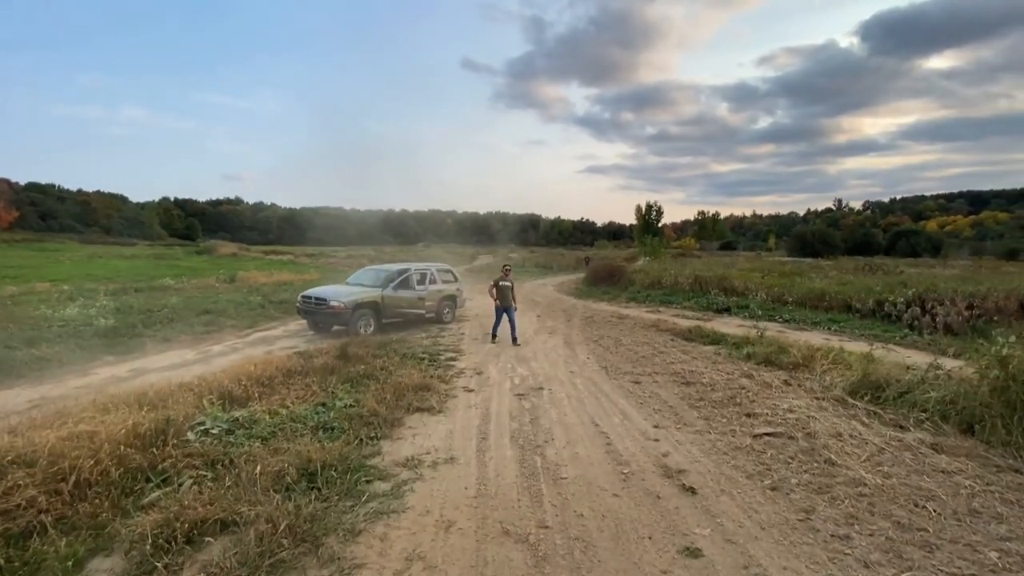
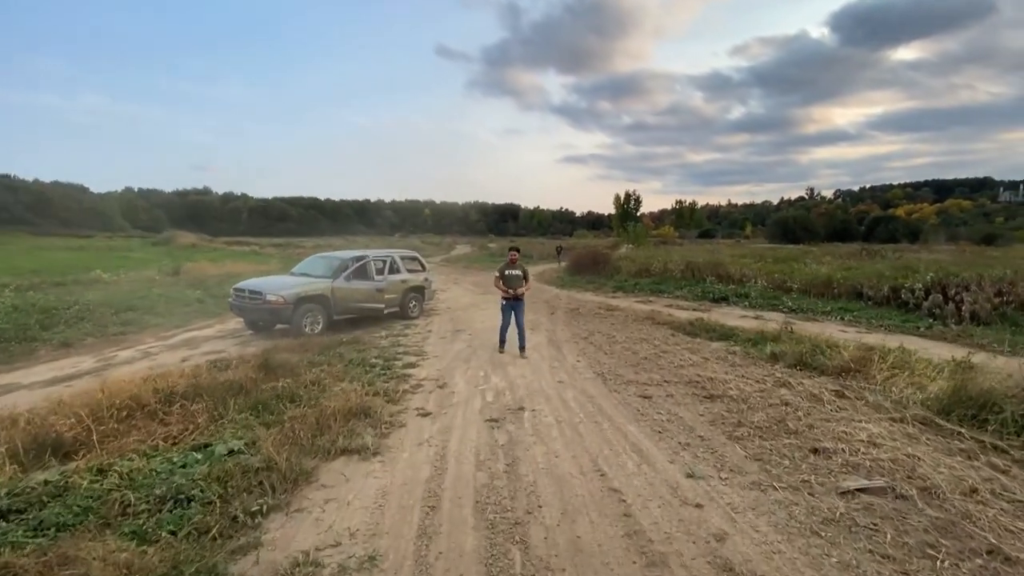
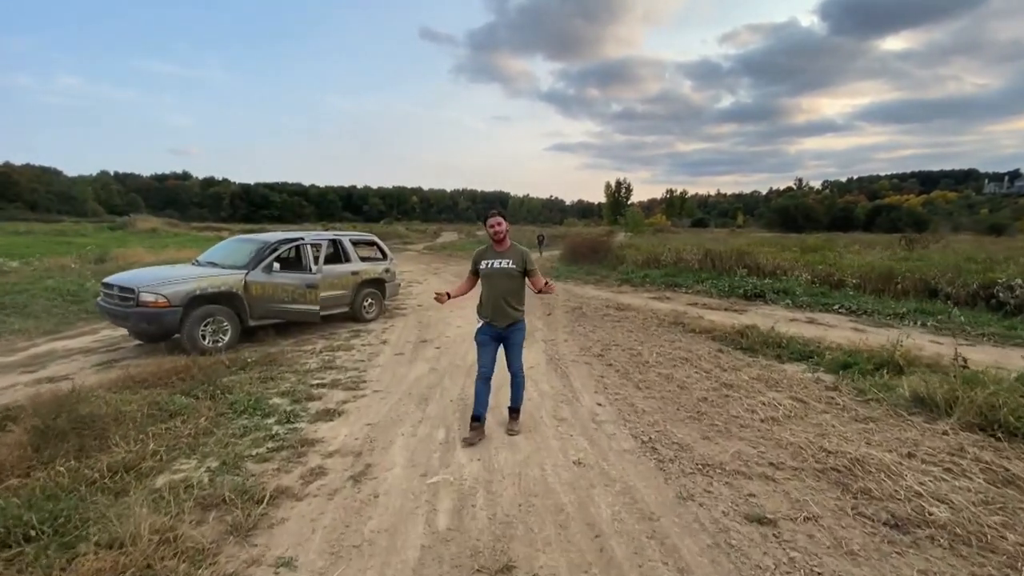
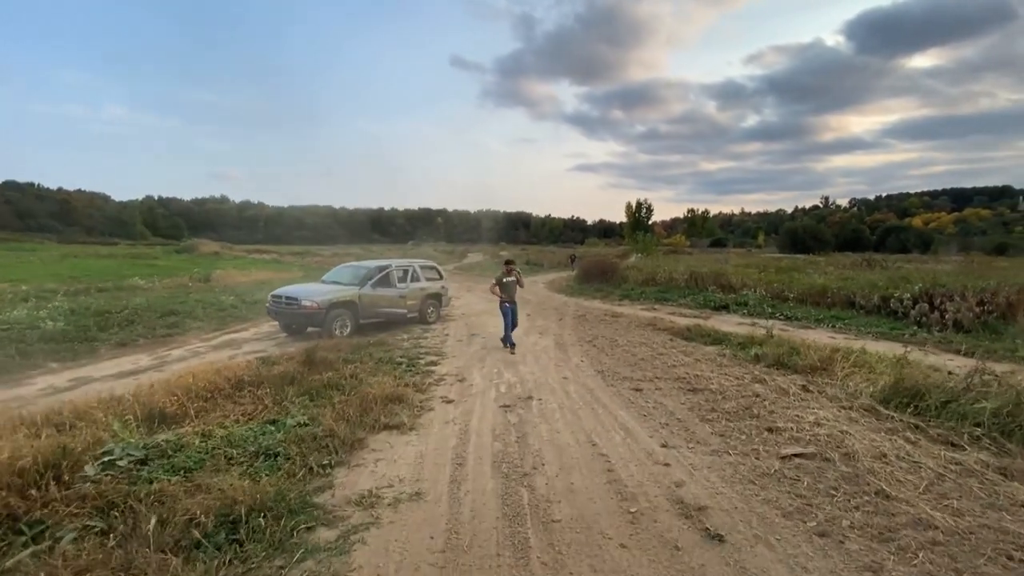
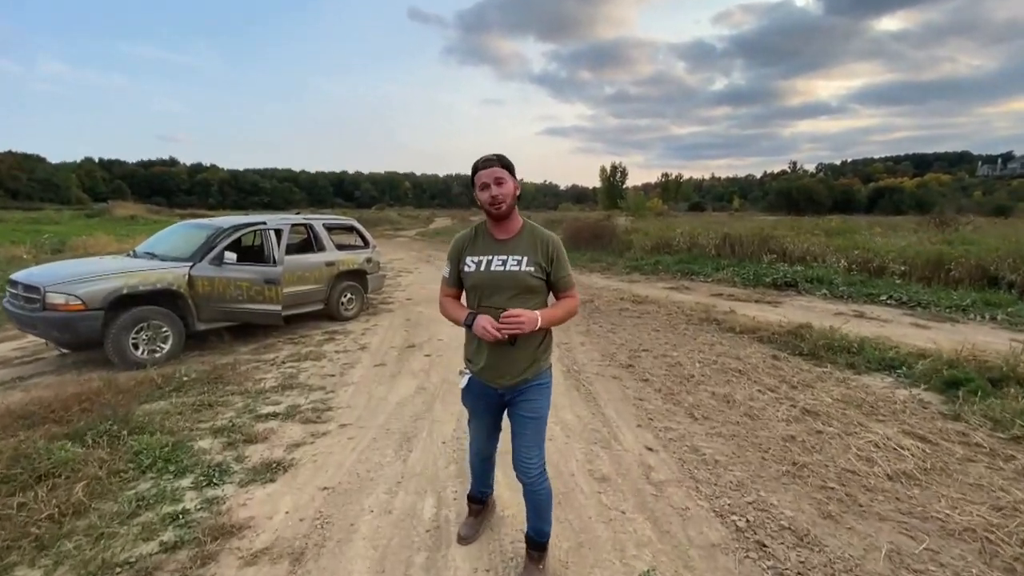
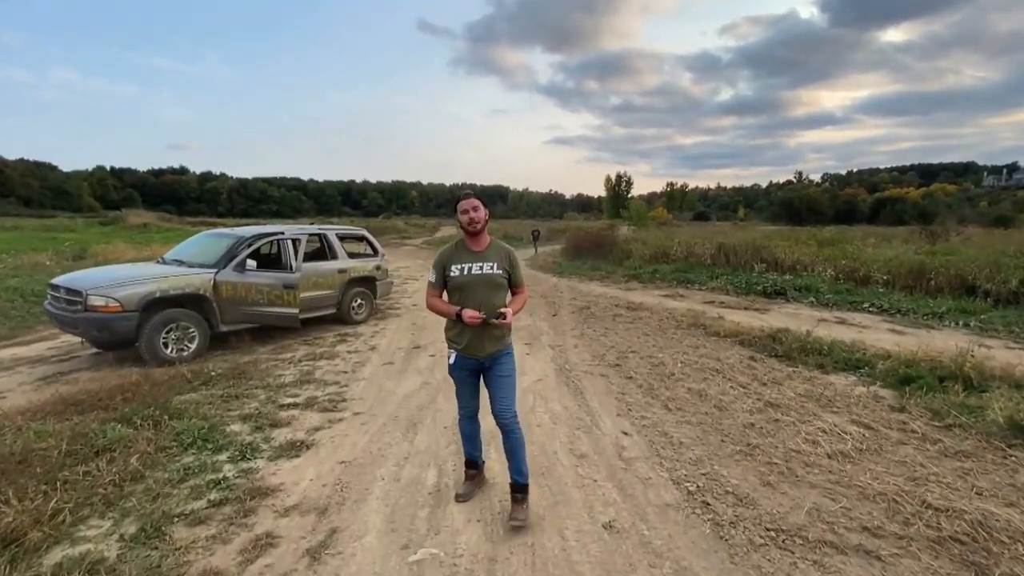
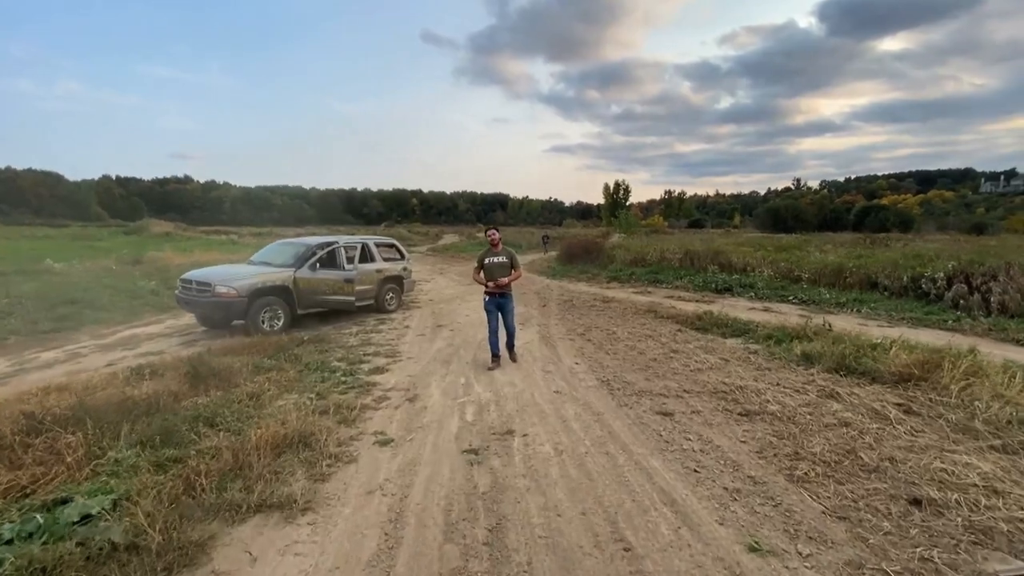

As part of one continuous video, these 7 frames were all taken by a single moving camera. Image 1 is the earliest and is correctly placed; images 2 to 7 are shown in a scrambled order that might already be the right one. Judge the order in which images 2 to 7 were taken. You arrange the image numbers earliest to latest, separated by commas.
4, 2, 7, 3, 6, 5
